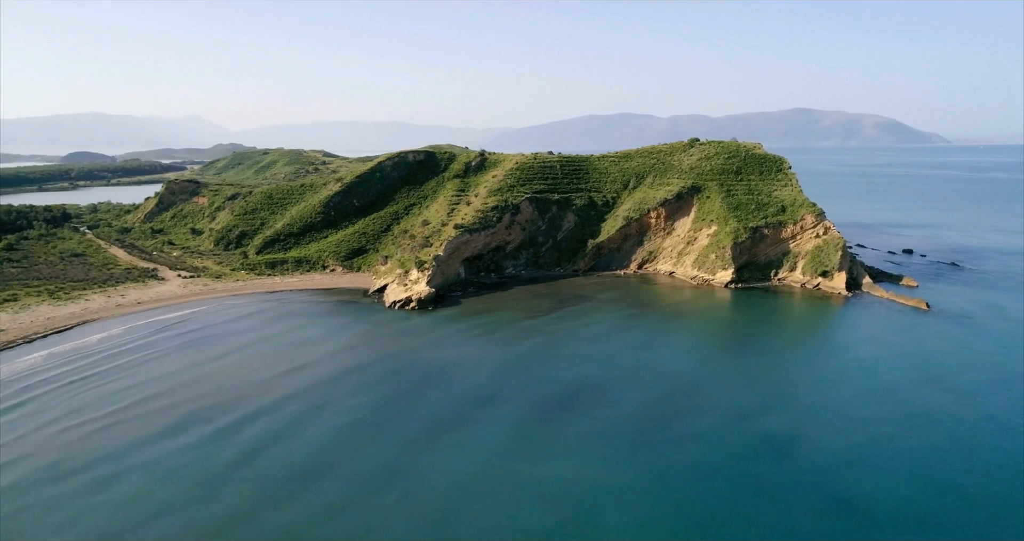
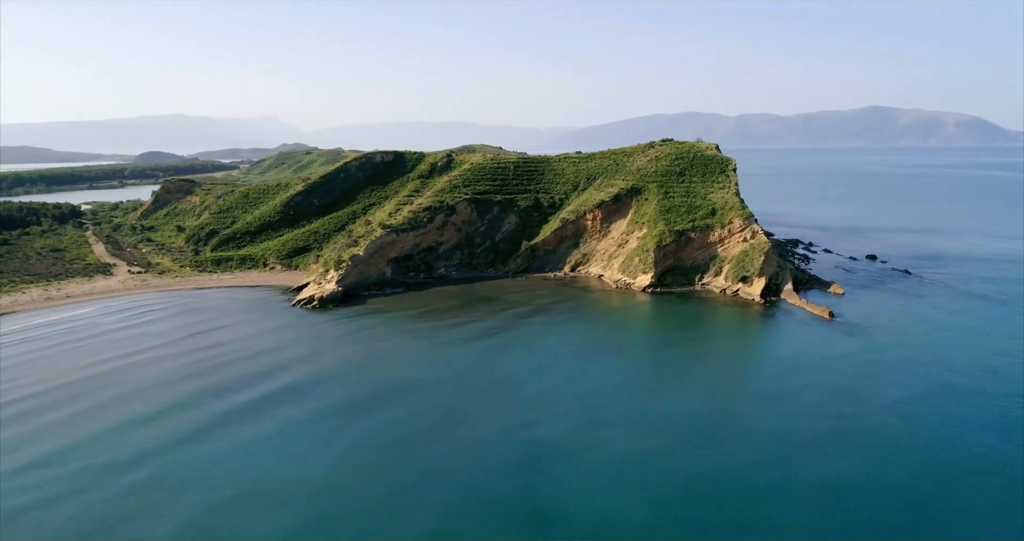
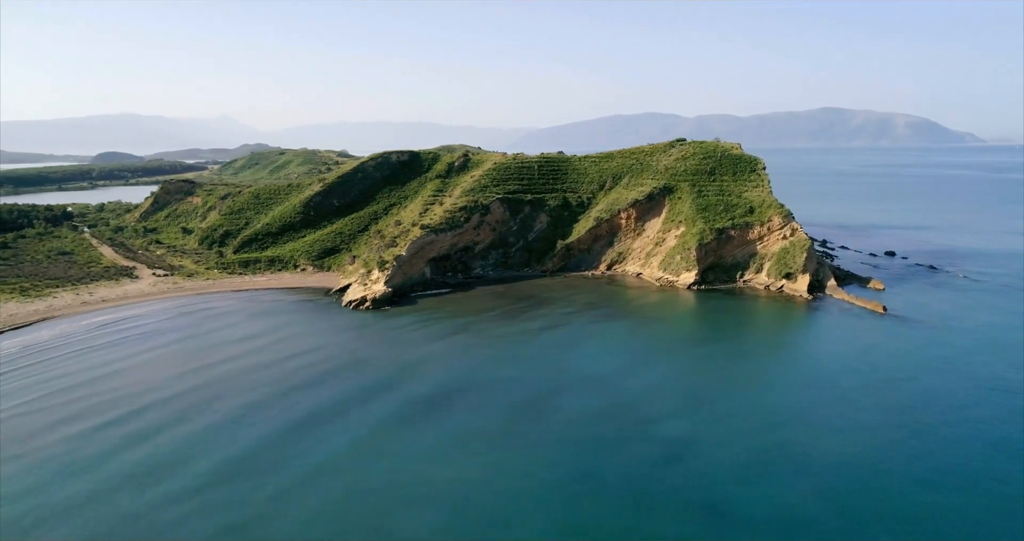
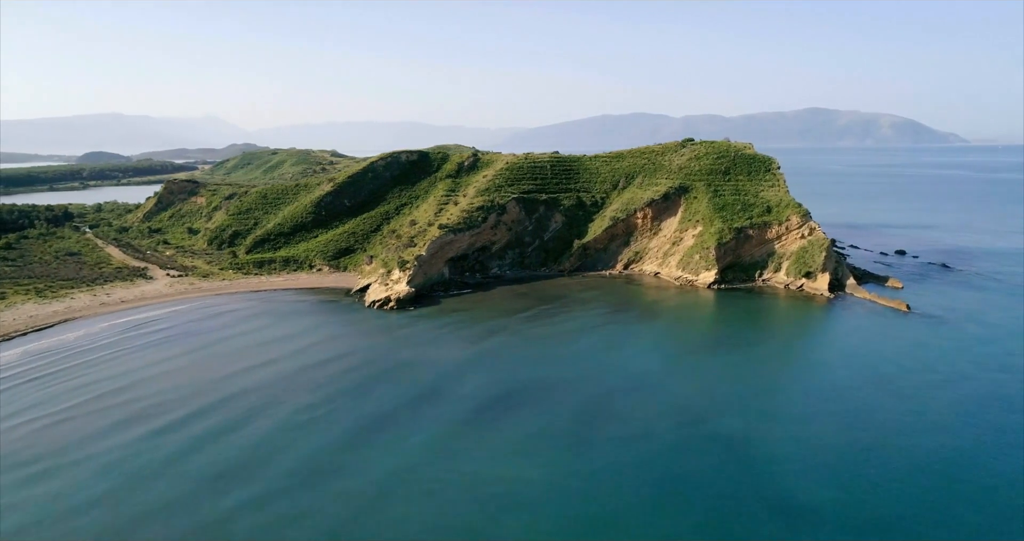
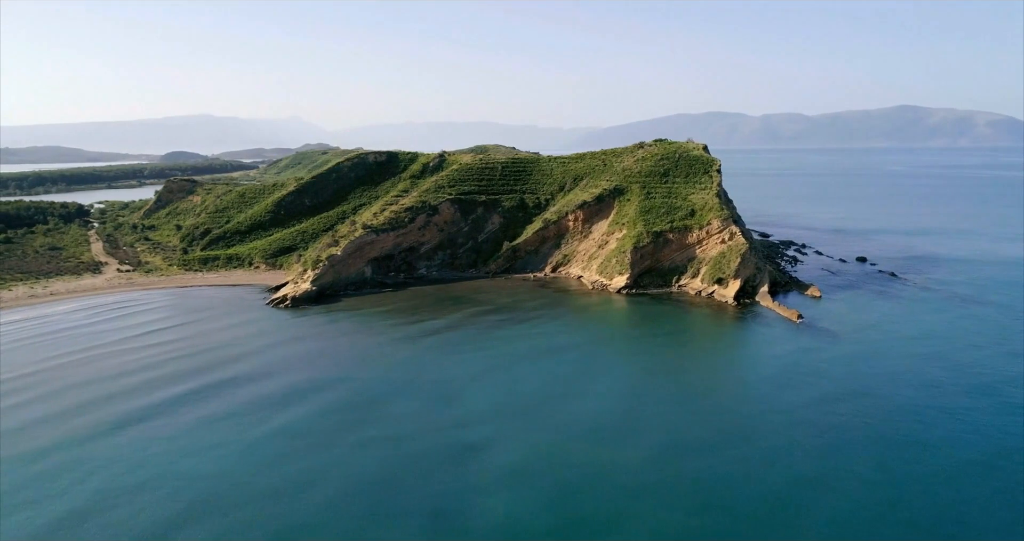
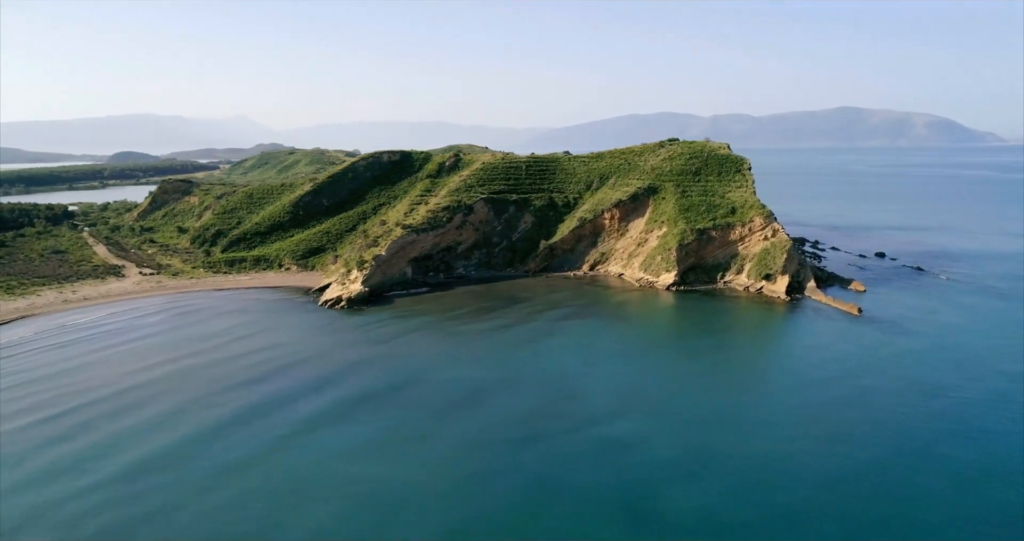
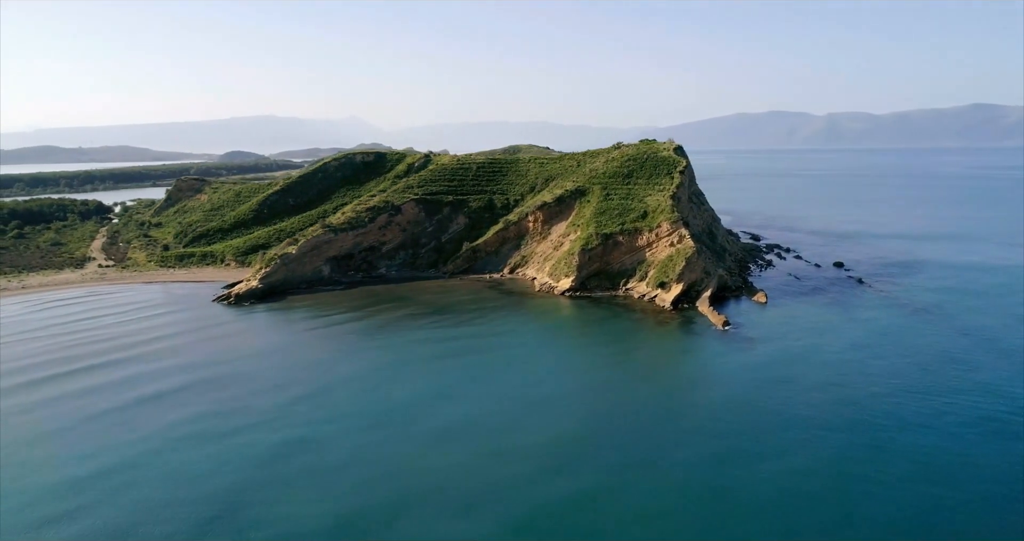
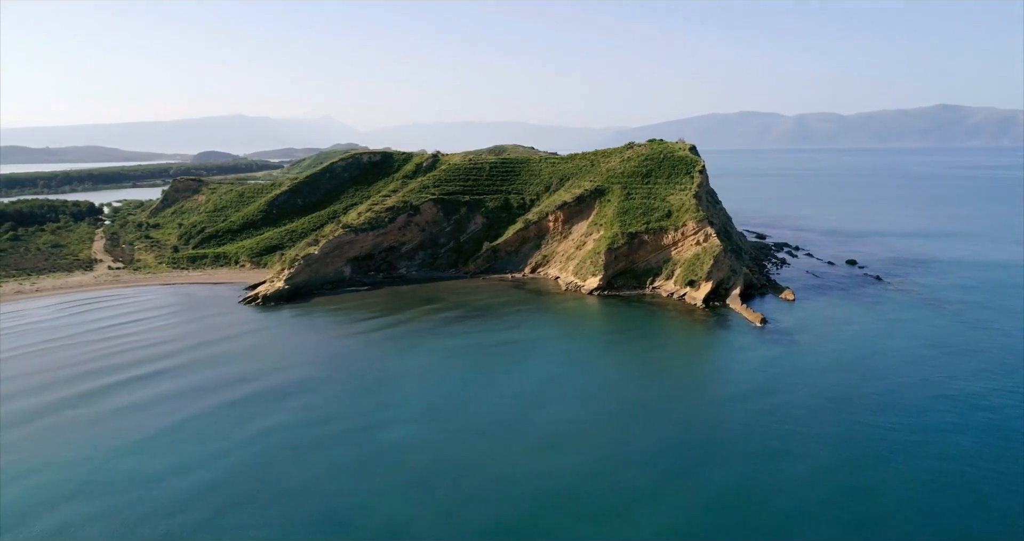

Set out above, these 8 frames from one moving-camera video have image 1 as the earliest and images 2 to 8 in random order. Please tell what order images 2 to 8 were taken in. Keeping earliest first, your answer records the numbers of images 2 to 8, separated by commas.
4, 3, 6, 2, 5, 8, 7
